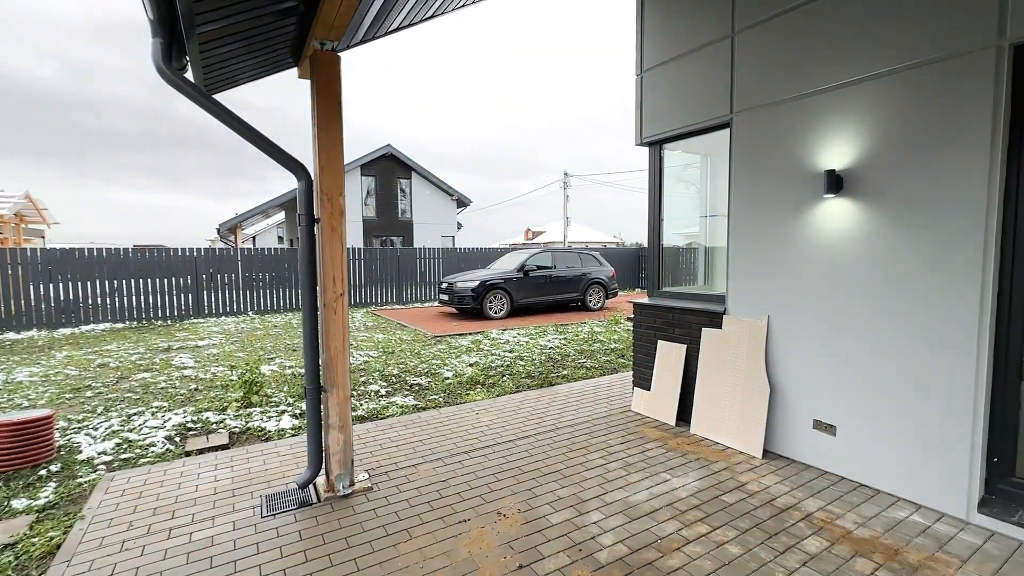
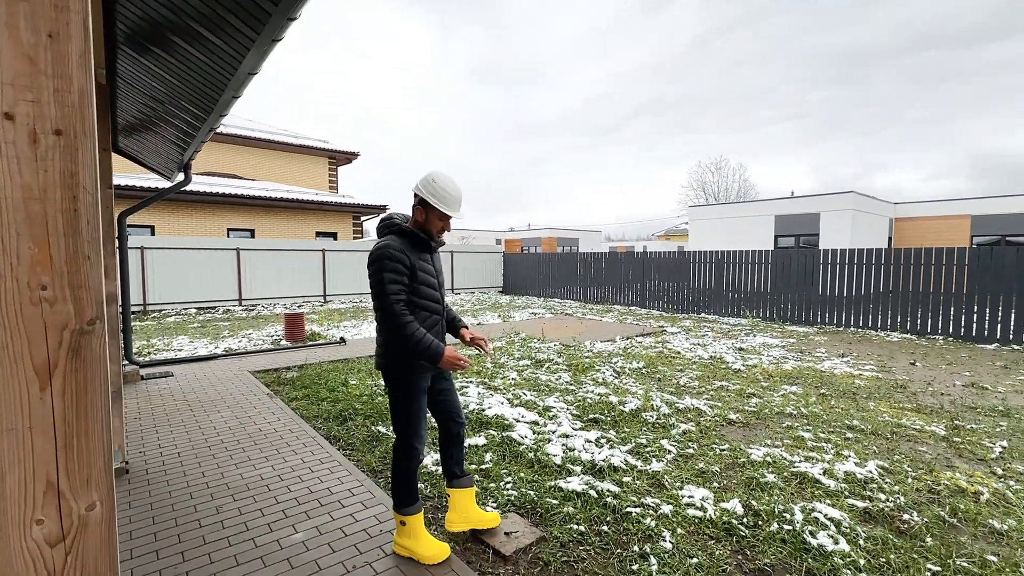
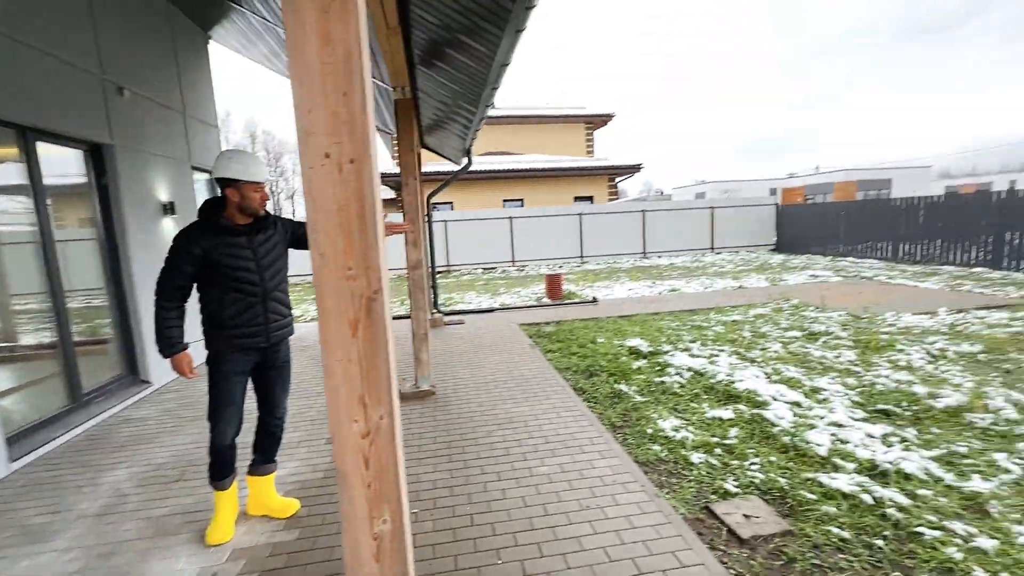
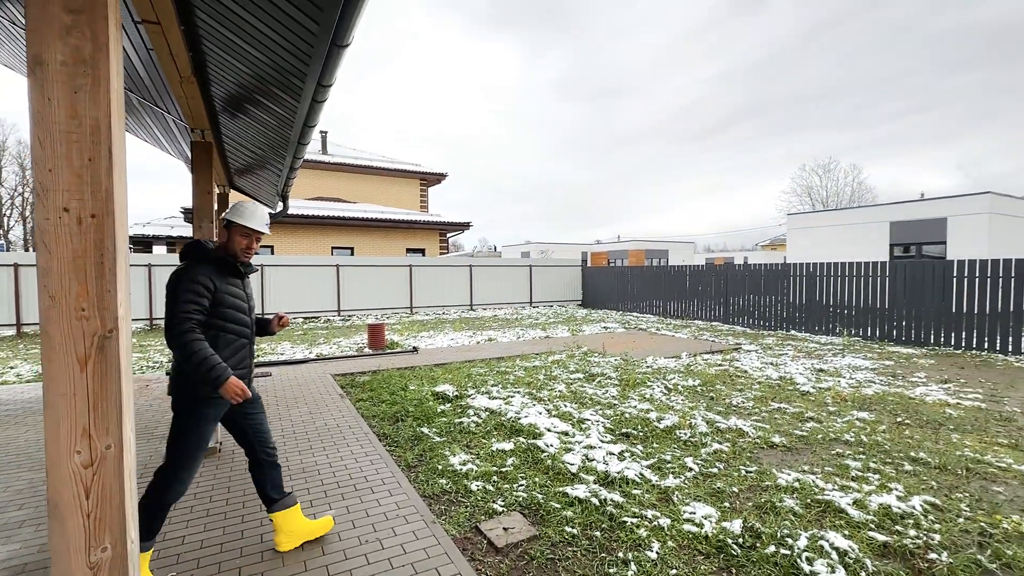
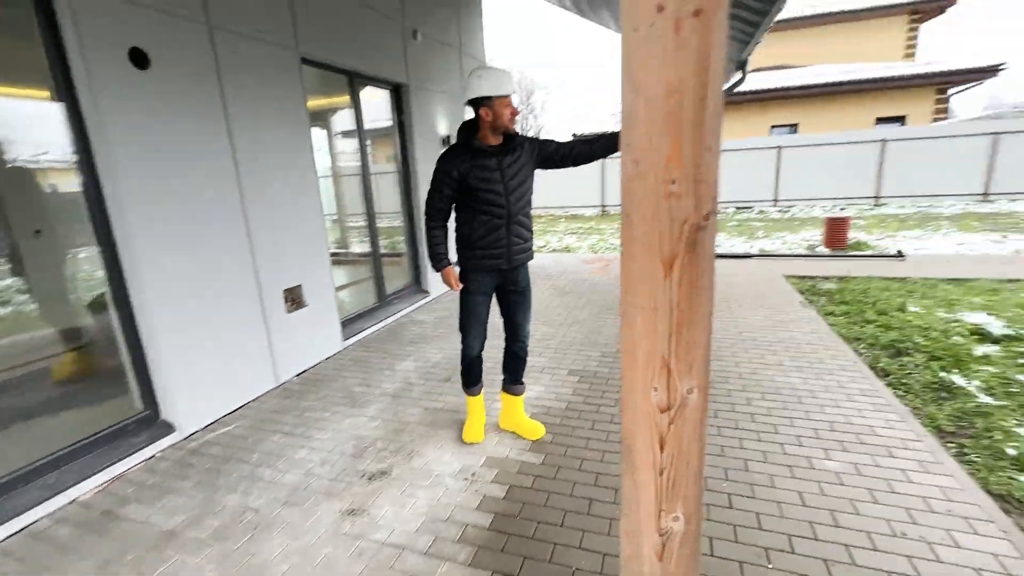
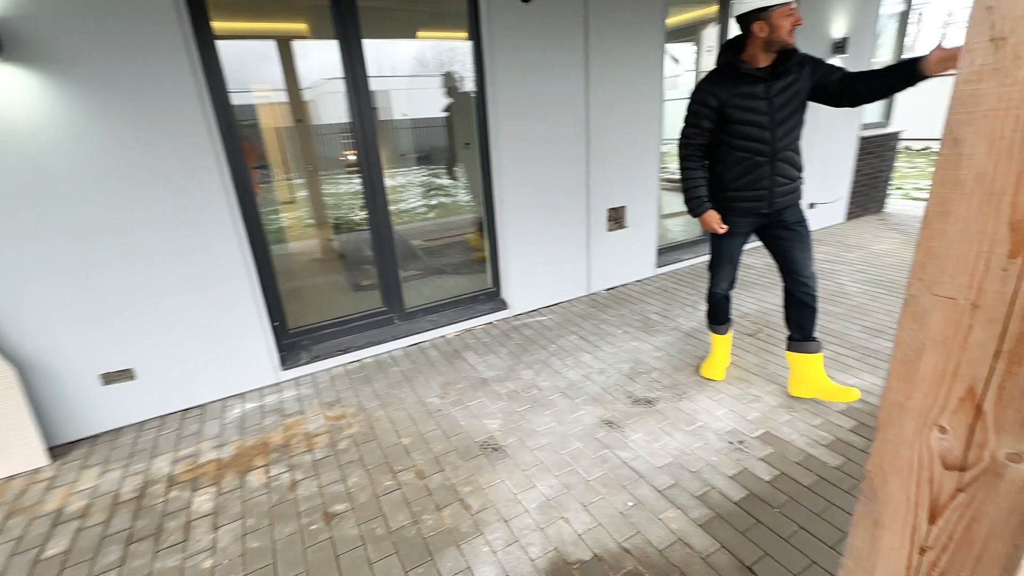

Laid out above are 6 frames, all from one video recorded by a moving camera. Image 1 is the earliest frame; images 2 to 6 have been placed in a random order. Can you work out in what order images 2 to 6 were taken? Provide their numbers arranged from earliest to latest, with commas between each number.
6, 5, 3, 4, 2
